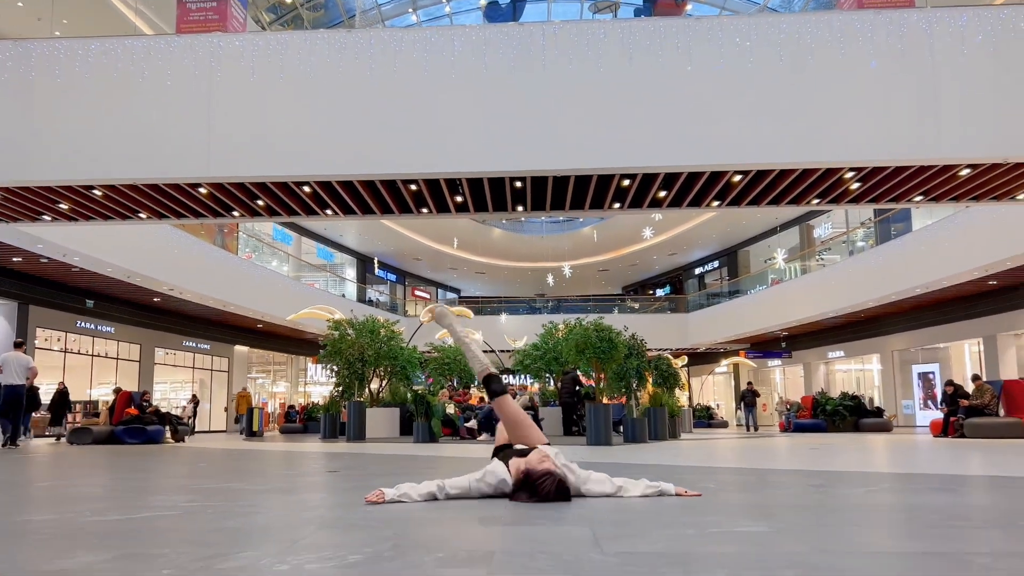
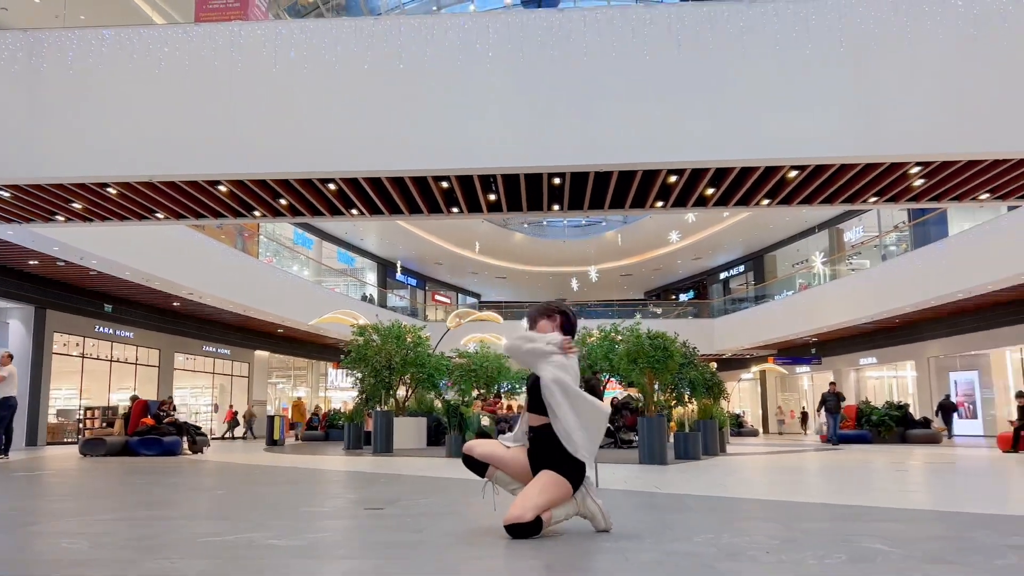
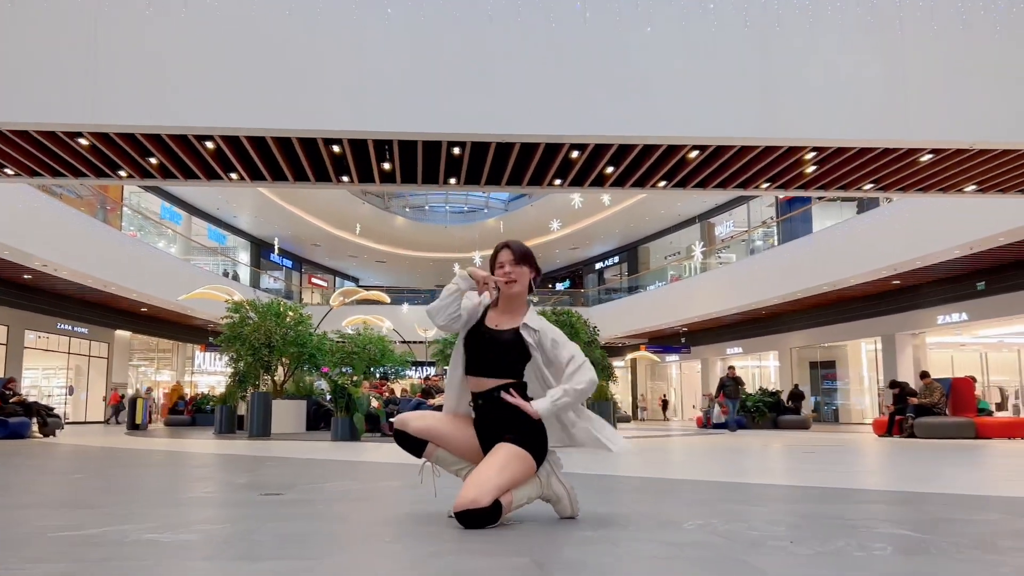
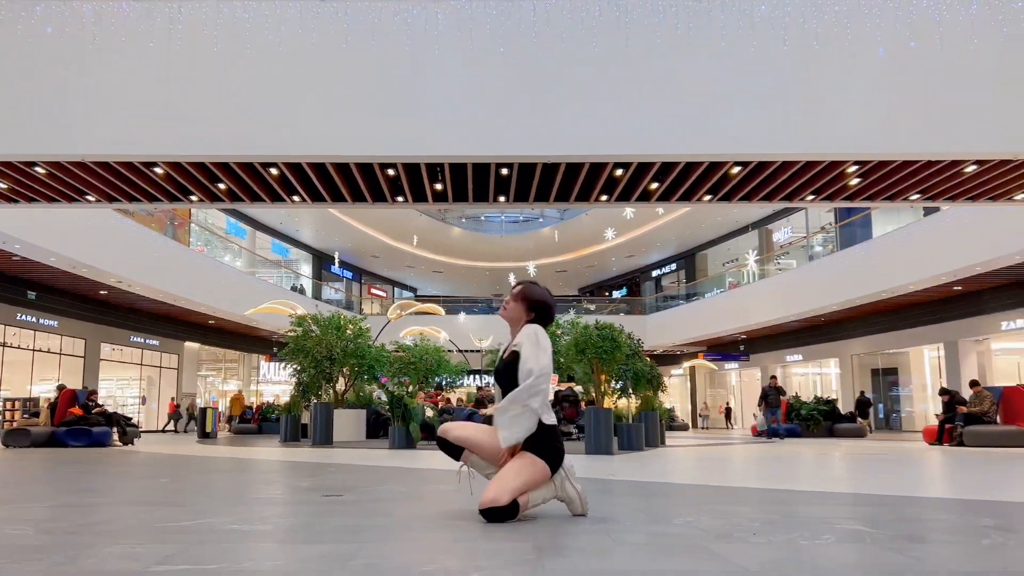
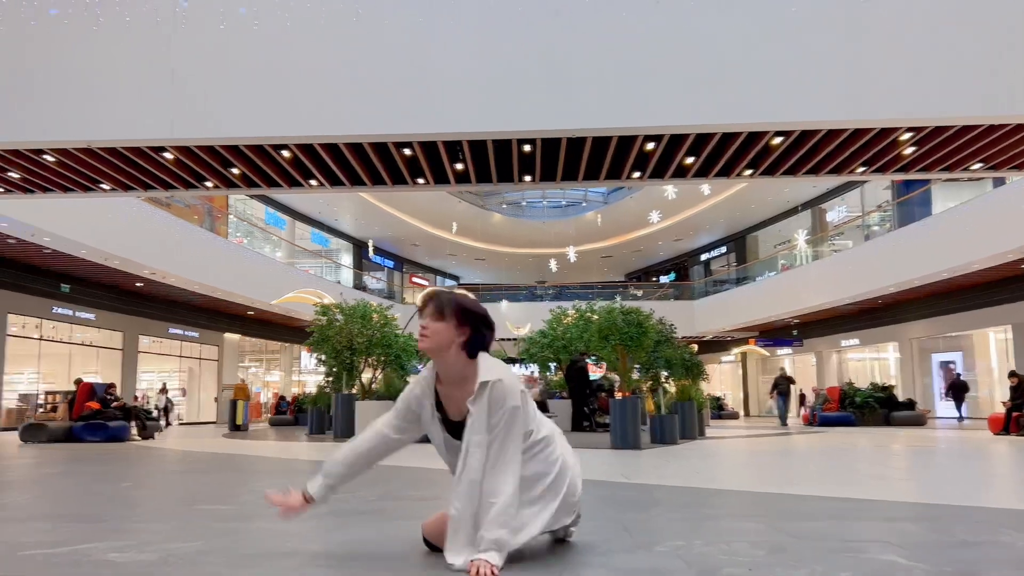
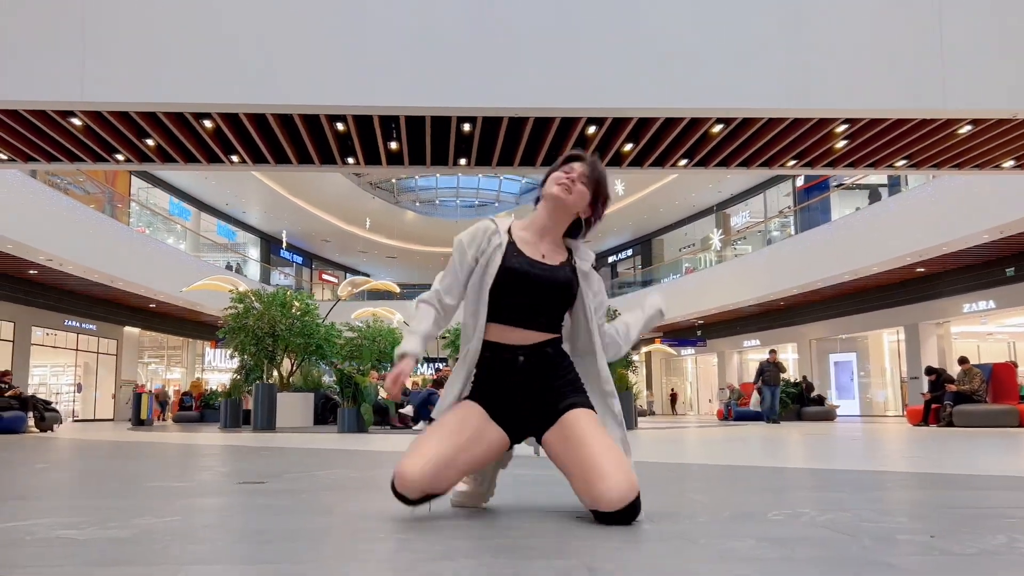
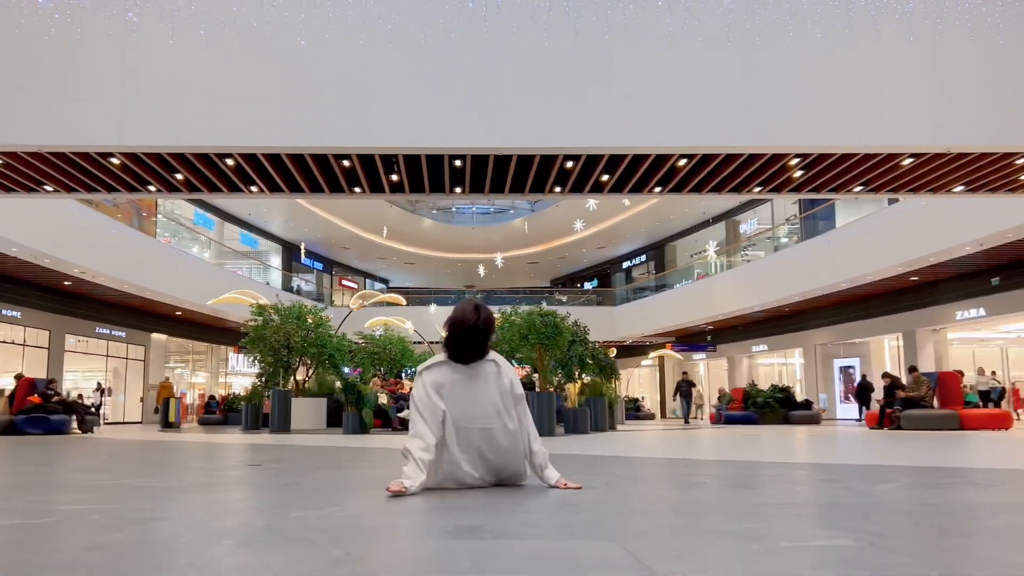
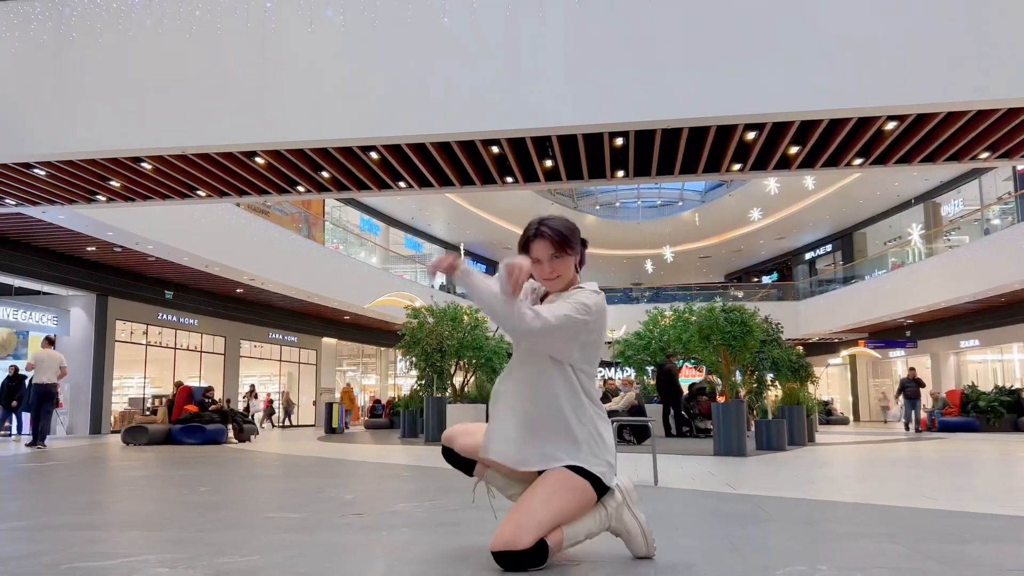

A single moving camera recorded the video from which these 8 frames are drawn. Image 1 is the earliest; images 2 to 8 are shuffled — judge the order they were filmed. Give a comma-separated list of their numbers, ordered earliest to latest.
7, 5, 8, 2, 4, 3, 6
